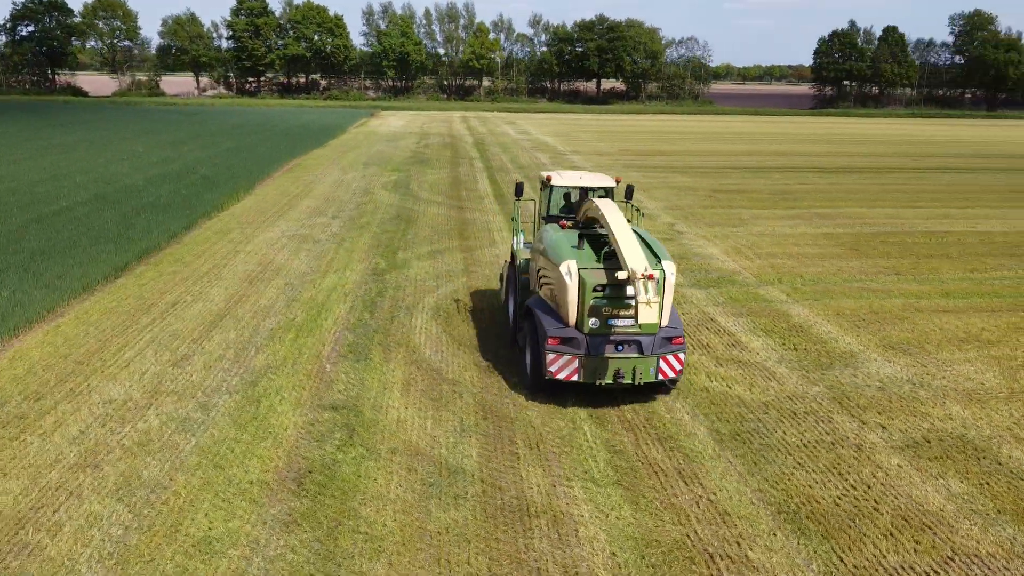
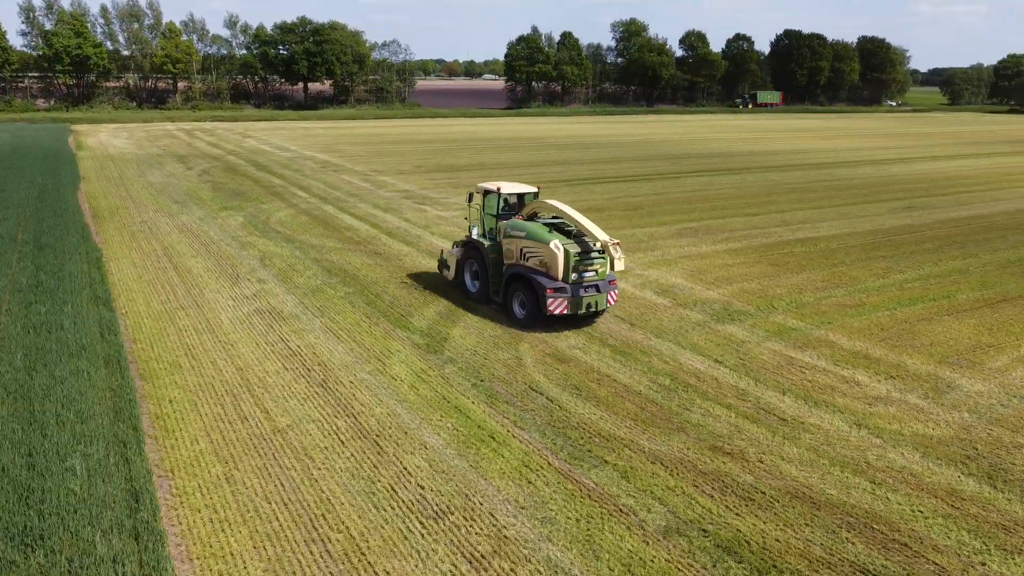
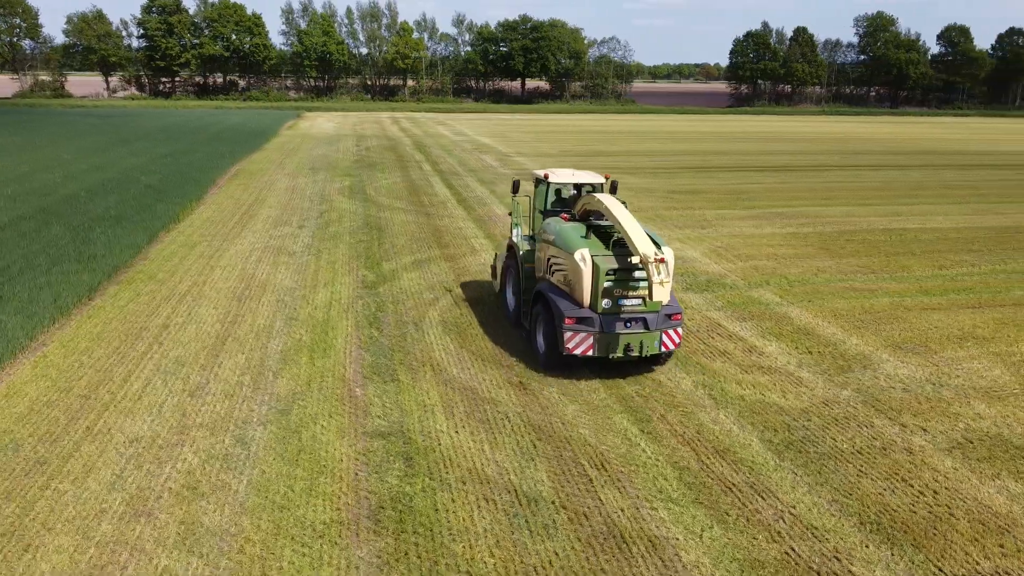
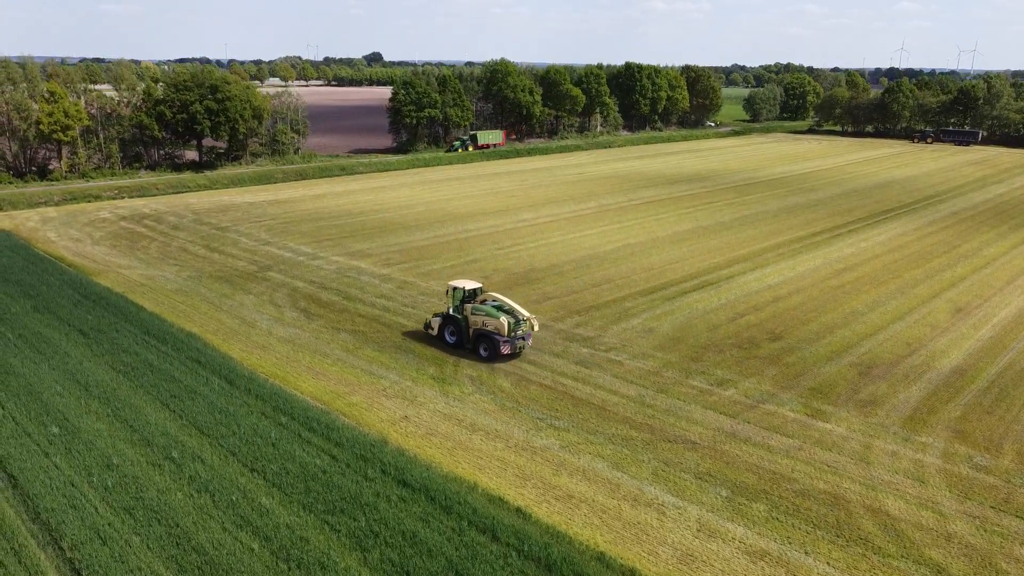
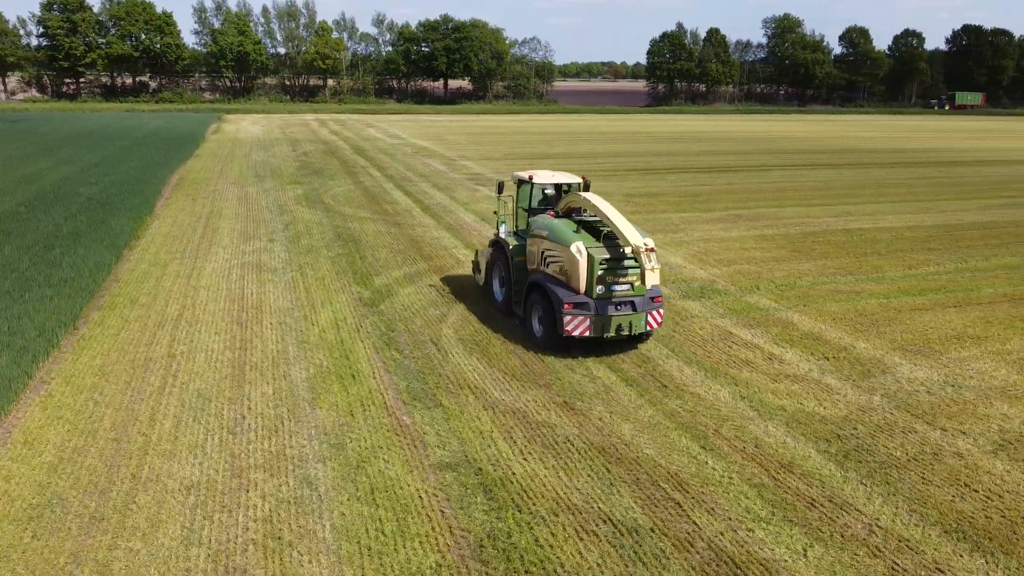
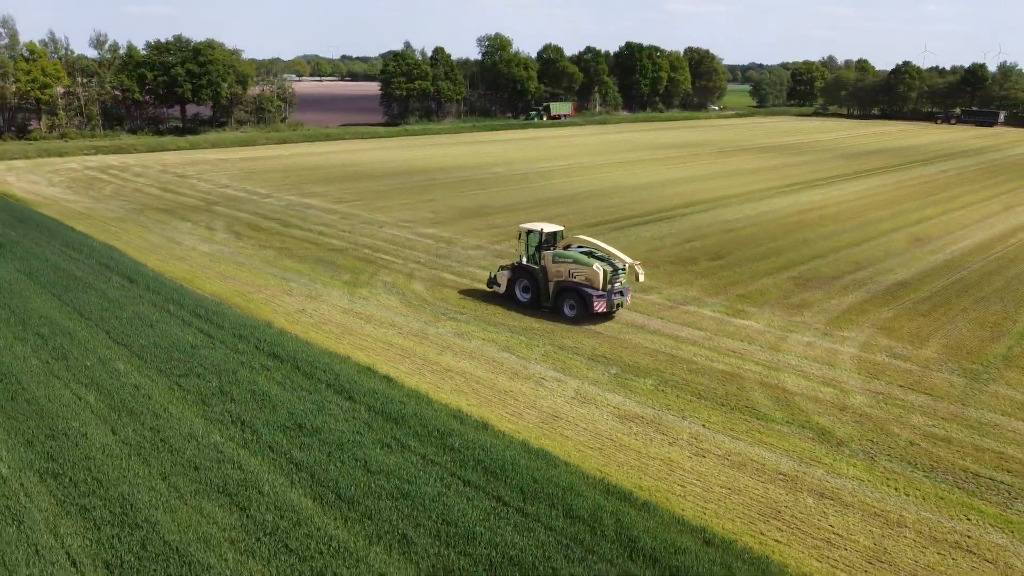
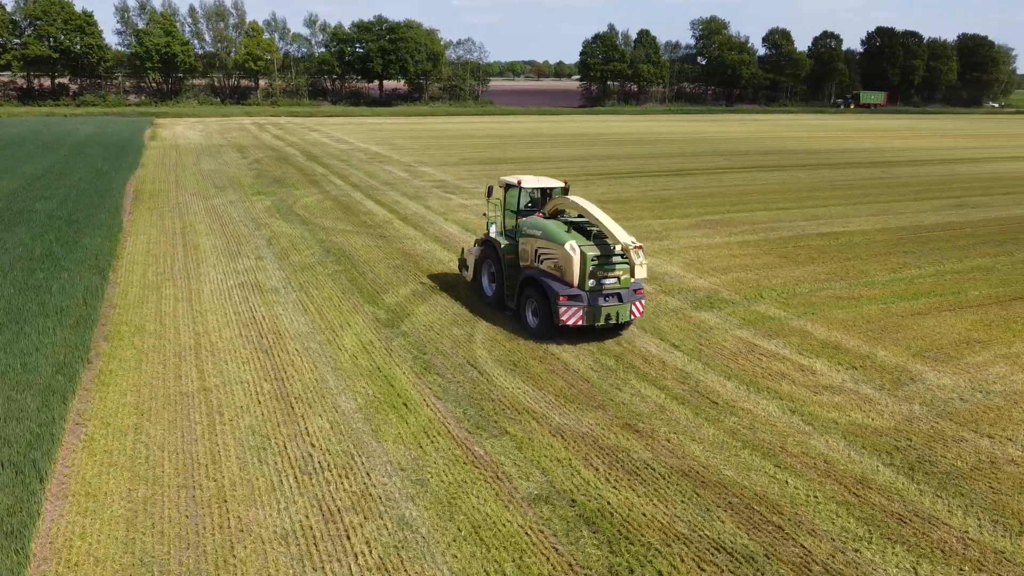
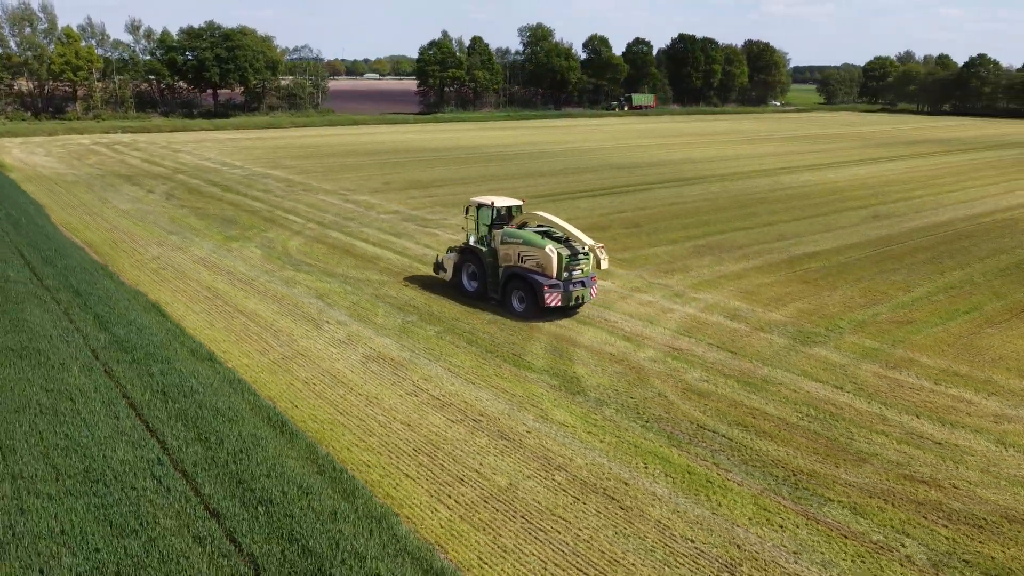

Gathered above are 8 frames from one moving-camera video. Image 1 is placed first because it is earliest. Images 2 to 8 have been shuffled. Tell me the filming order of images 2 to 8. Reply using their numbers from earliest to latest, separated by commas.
3, 5, 7, 2, 8, 6, 4
